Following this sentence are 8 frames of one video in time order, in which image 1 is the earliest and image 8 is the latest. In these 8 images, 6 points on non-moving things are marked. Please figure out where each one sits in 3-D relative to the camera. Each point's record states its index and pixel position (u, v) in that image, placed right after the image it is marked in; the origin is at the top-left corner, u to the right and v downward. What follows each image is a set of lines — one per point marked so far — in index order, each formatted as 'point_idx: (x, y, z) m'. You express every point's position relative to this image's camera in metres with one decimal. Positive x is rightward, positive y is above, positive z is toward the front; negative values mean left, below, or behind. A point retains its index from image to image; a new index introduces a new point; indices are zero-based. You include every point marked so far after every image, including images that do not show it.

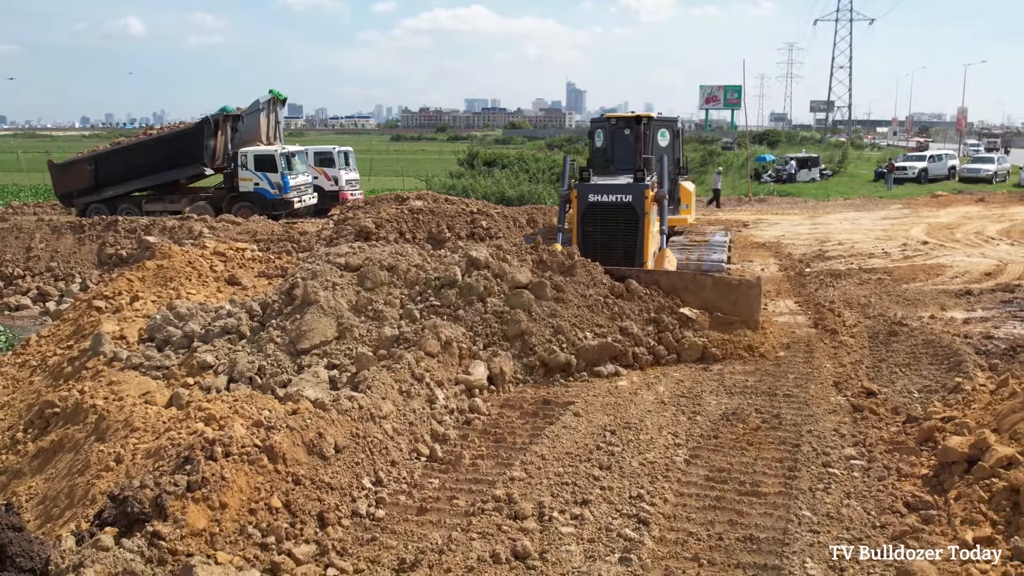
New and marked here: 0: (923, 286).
0: (+5.0, 0.0, +9.4) m
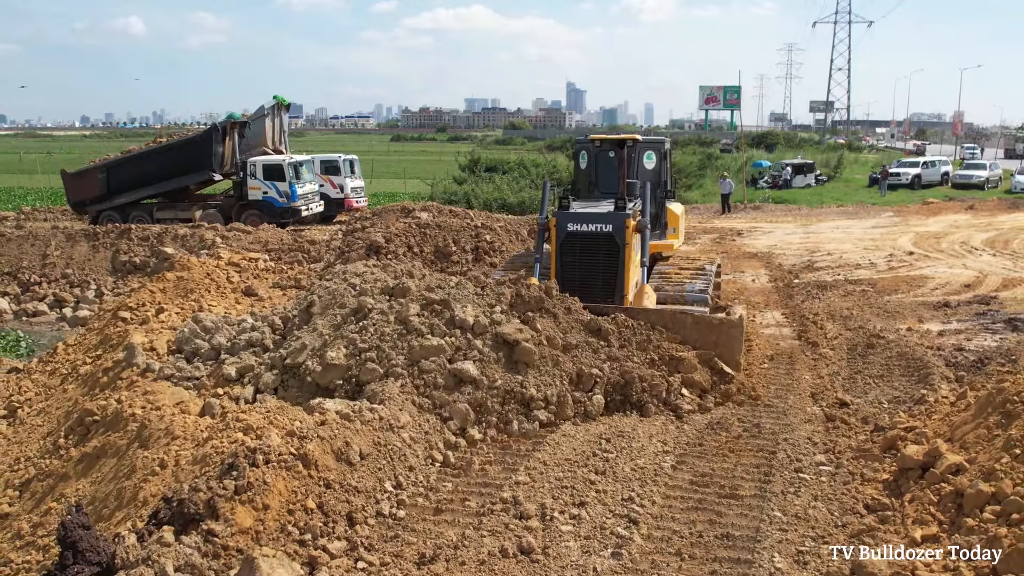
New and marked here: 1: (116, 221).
0: (+5.0, -0.1, +9.9) m
1: (-9.4, +1.6, +18.3) m
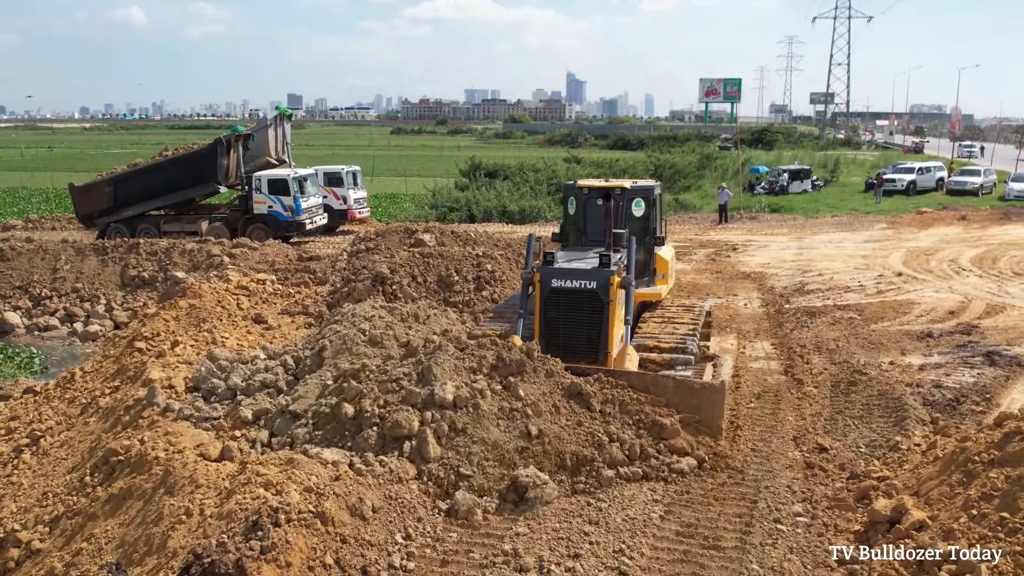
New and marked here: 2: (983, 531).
0: (+5.0, -0.5, +10.3) m
1: (-9.4, +1.3, +18.7) m
2: (+2.8, -1.5, +4.7) m
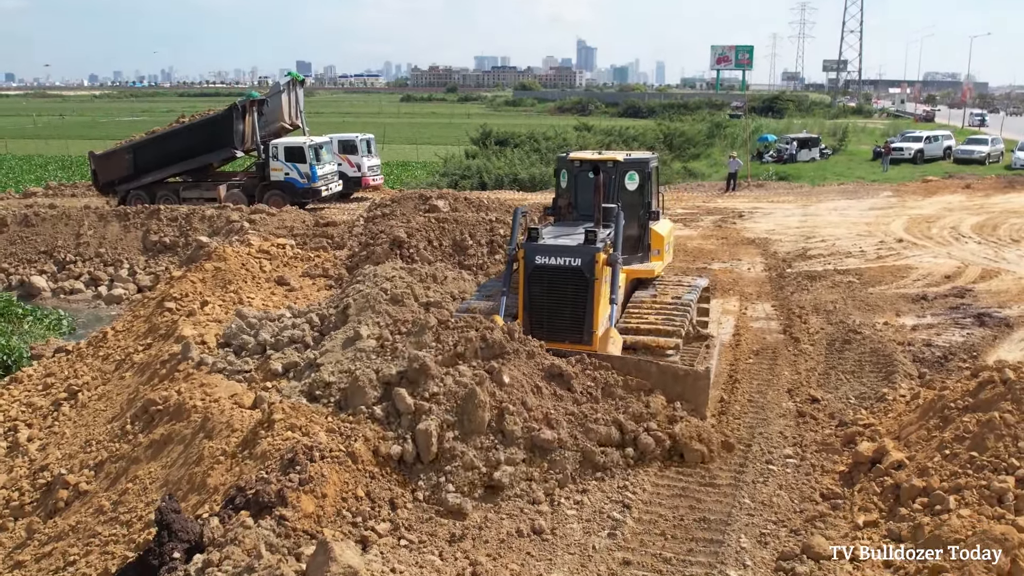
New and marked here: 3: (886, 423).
0: (+5.2, 0.0, +10.8) m
1: (-9.1, +2.2, +19.2) m
2: (+2.9, -1.2, +5.2) m
3: (+3.1, -1.1, +6.3) m
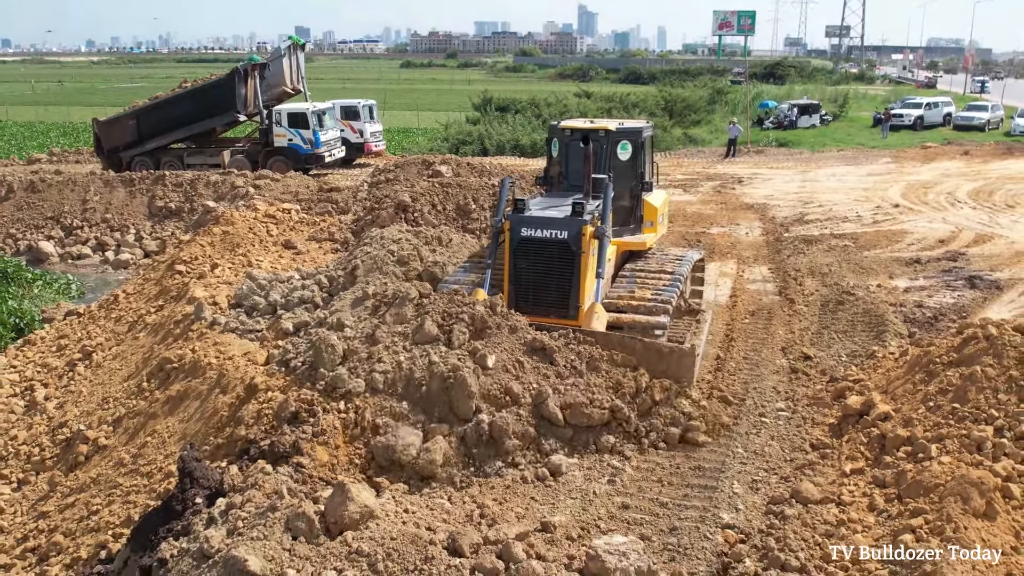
0: (+5.2, +0.5, +11.0) m
1: (-9.1, +3.0, +19.3) m
2: (+3.0, -0.9, +5.4) m
3: (+3.1, -0.8, +6.6) m
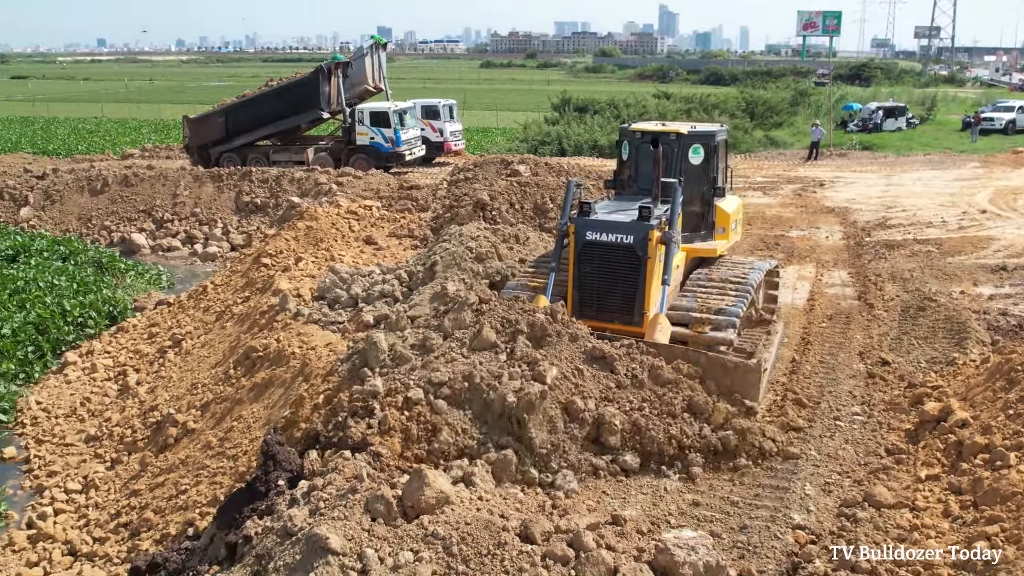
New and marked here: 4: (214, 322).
0: (+6.2, +0.4, +10.7) m
1: (-7.2, +3.3, +20.2) m
2: (+3.5, -1.0, +5.3) m
3: (+3.7, -0.8, +6.5) m
4: (-4.1, -0.5, +10.8) m
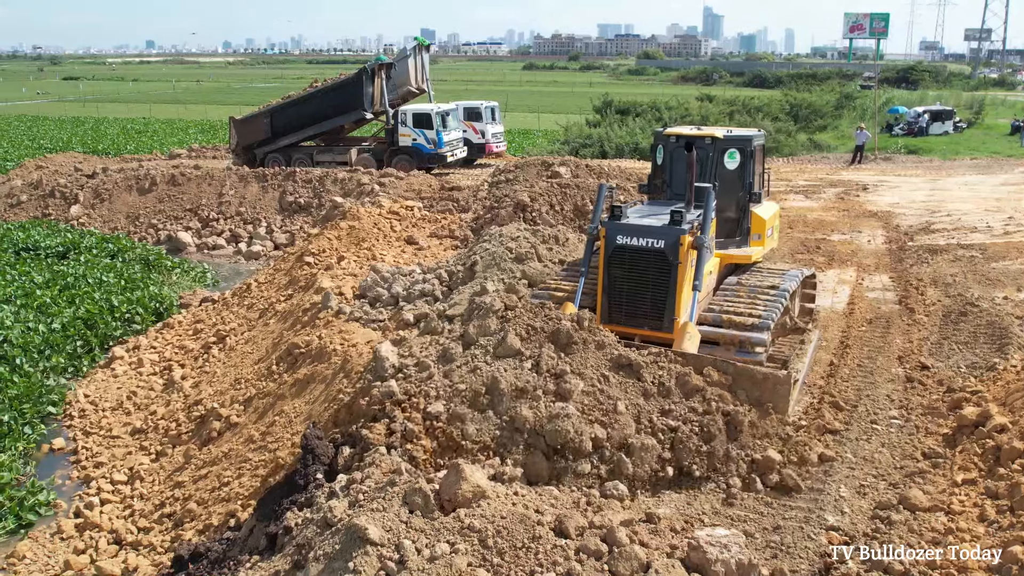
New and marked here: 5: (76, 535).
0: (+6.8, +0.3, +10.5) m
1: (-6.2, +3.3, +20.7) m
2: (+3.7, -1.0, +5.3) m
3: (+4.0, -0.9, +6.5) m
4: (-3.6, -0.4, +11.1) m
5: (-4.1, -2.3, +7.3) m
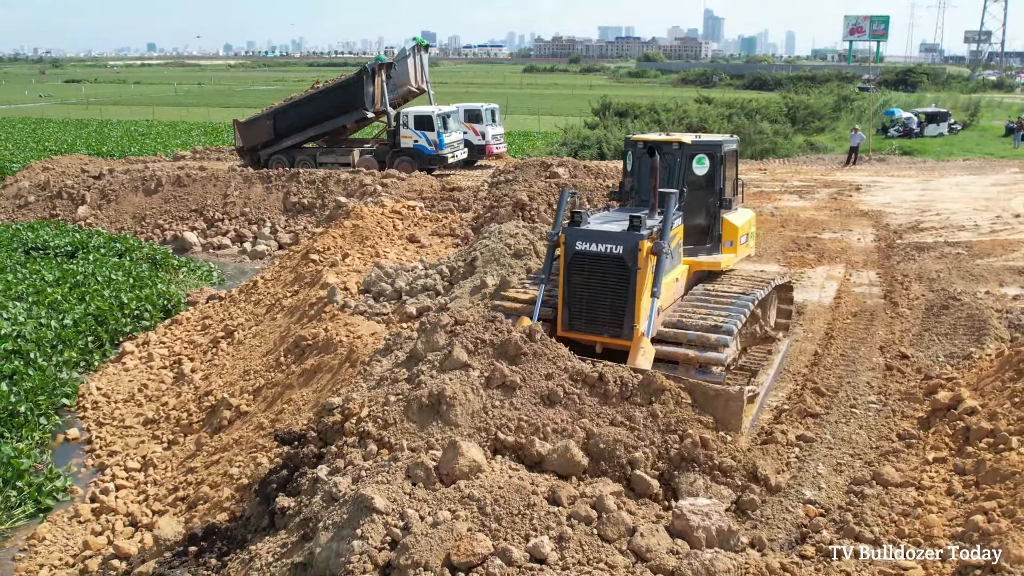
0: (+6.8, +0.4, +10.8) m
1: (-6.2, +3.4, +21.0) m
2: (+3.7, -0.9, +5.6) m
3: (+4.0, -0.8, +6.8) m
4: (-3.6, -0.4, +11.5) m
5: (-4.1, -2.3, +7.6) m
